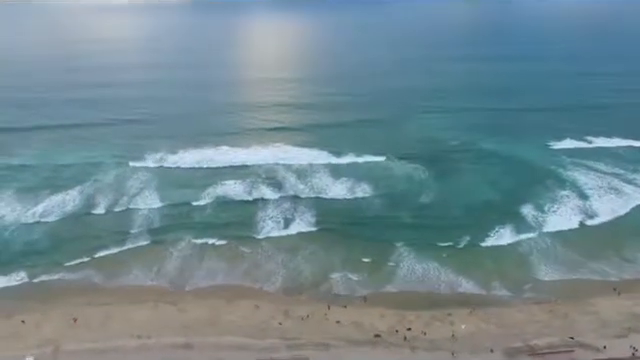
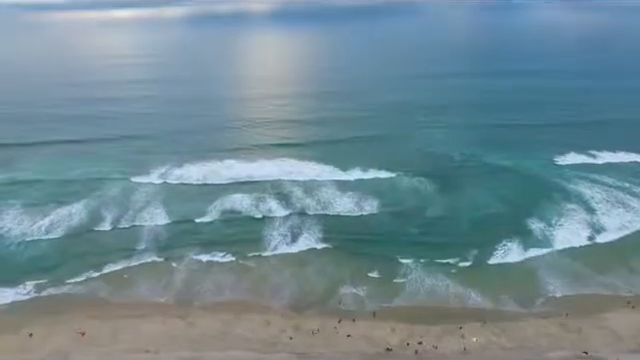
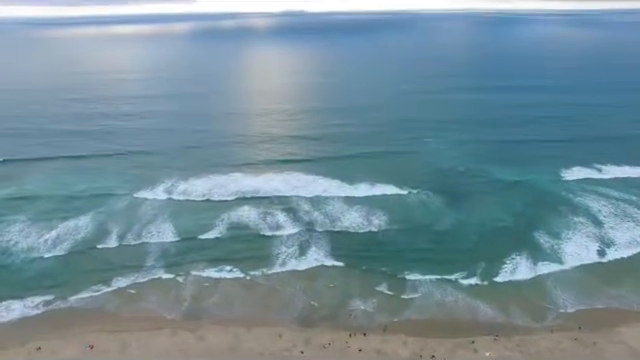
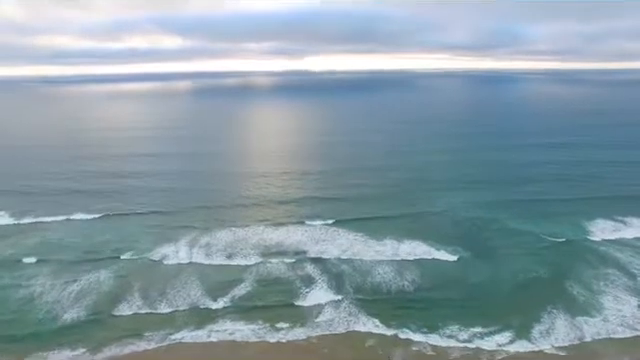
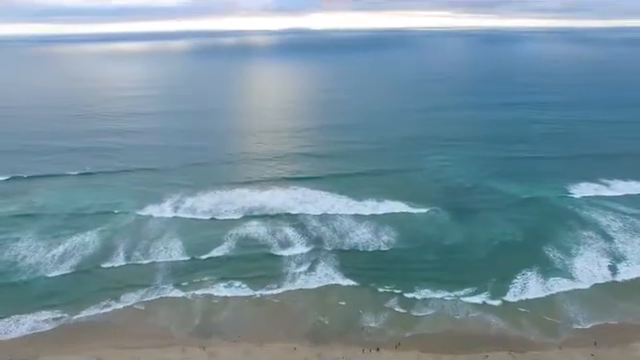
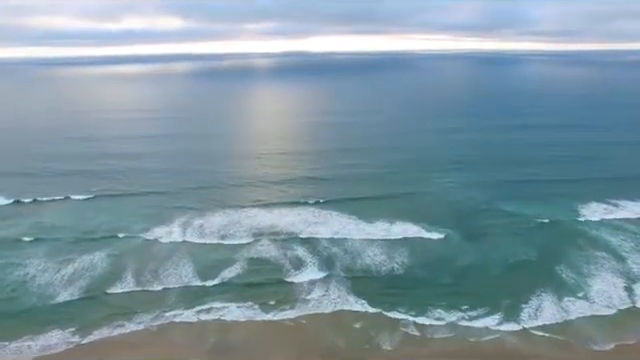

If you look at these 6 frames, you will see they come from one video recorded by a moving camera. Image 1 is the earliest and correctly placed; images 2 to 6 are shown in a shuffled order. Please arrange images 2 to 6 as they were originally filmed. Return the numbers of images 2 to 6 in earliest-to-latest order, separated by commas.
2, 3, 5, 6, 4
